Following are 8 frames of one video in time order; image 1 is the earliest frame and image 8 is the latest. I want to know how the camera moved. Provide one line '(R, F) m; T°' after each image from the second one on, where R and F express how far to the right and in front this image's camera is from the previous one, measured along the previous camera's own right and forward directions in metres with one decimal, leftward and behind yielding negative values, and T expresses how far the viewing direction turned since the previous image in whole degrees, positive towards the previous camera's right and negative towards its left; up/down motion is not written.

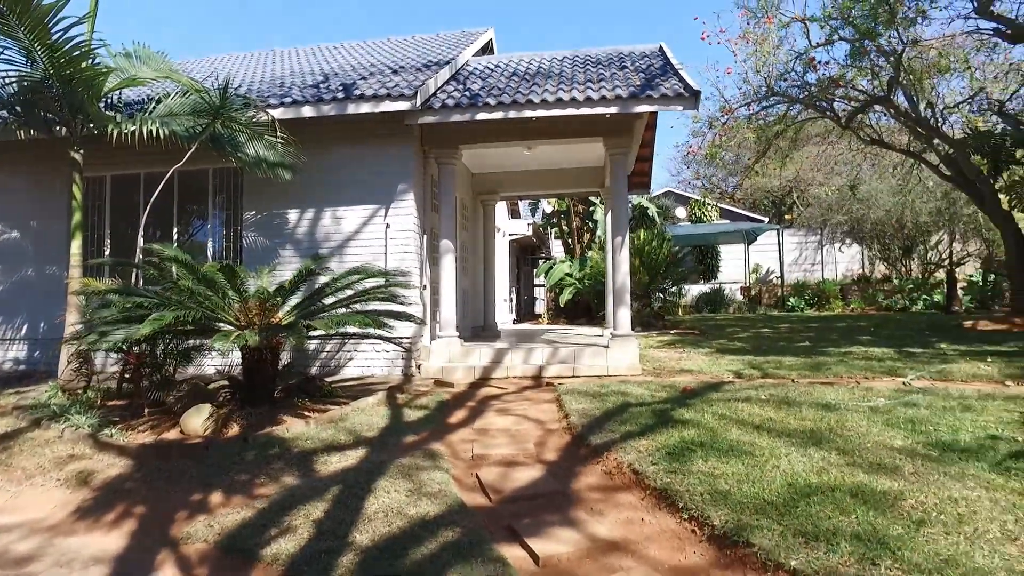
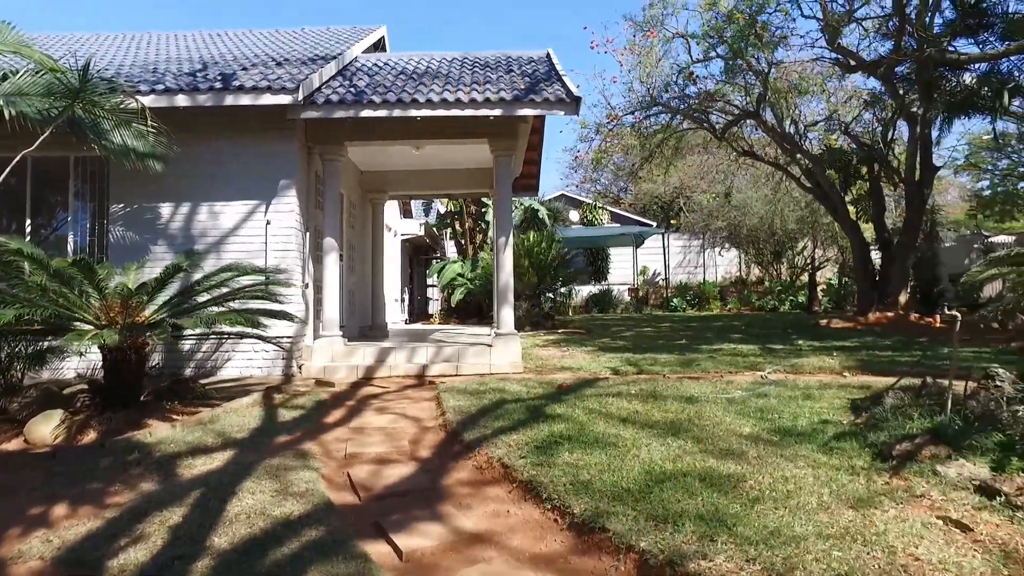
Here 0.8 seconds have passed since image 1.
(+0.2, -0.1) m; +8°
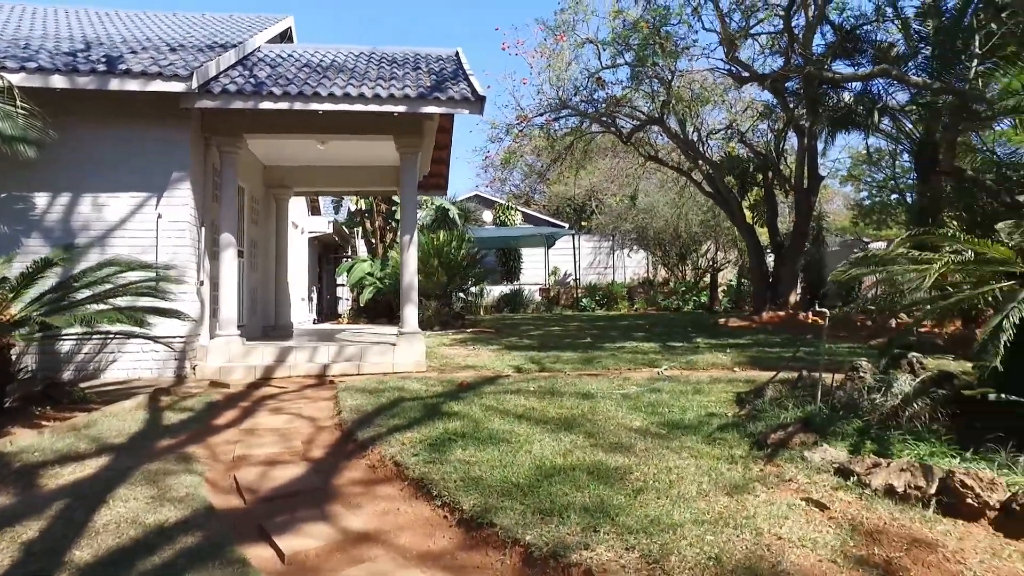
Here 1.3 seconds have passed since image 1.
(+0.1, 0.0) m; +7°
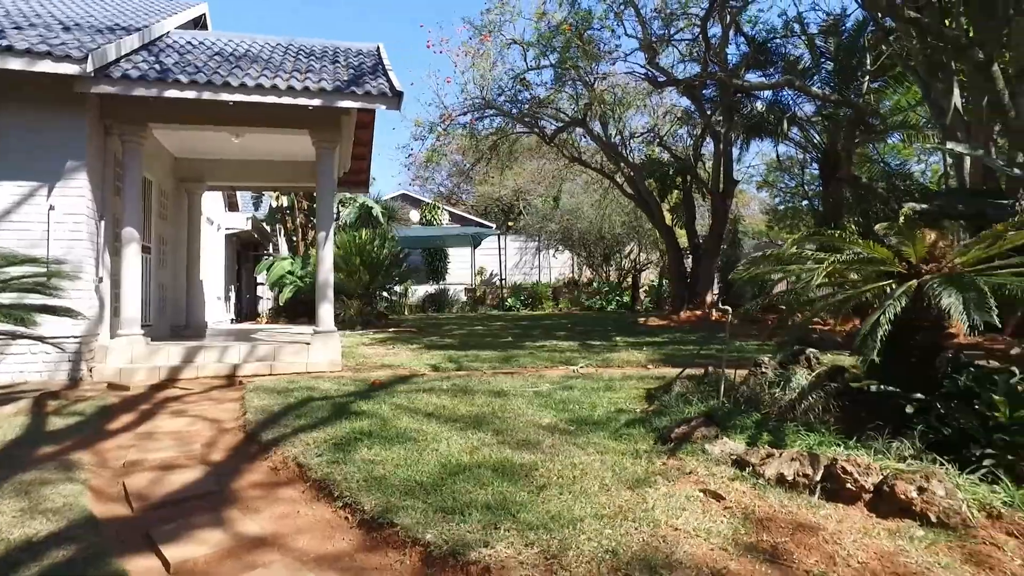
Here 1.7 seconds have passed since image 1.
(+0.1, 0.0) m; +6°
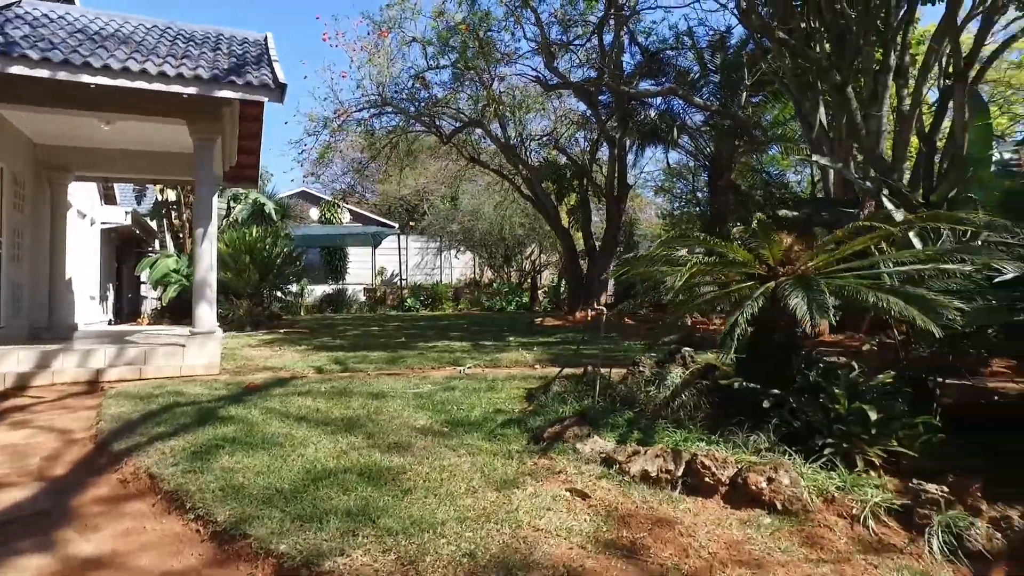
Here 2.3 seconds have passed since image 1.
(+0.2, 0.0) m; +8°
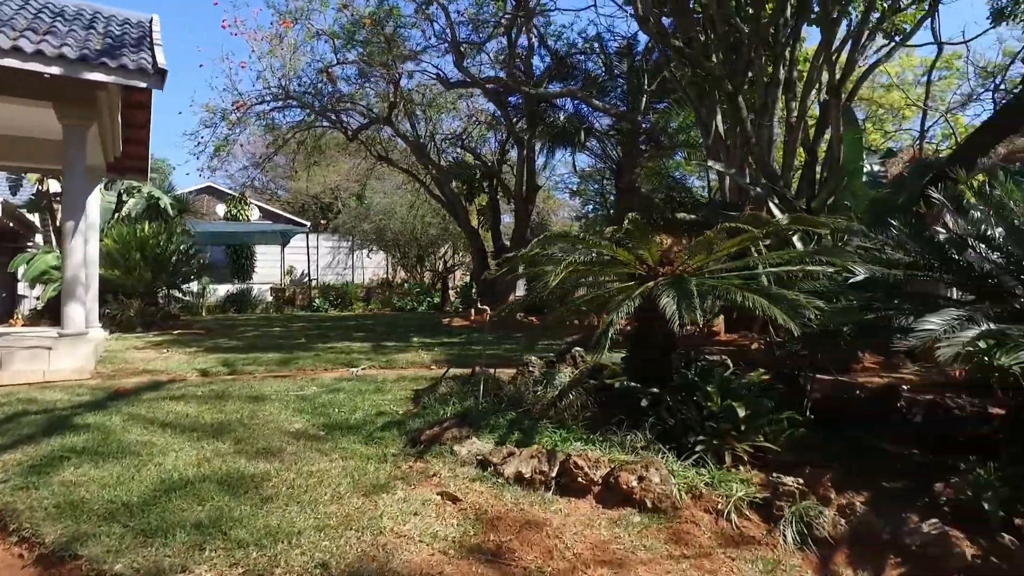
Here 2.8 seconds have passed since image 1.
(+0.3, +0.1) m; +7°
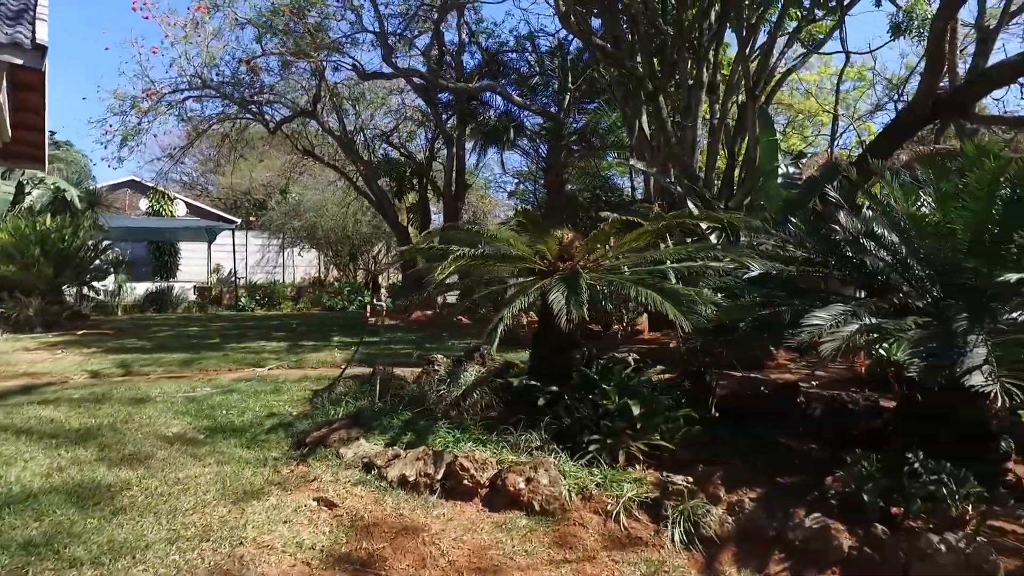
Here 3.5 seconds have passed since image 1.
(+0.3, +0.2) m; +5°
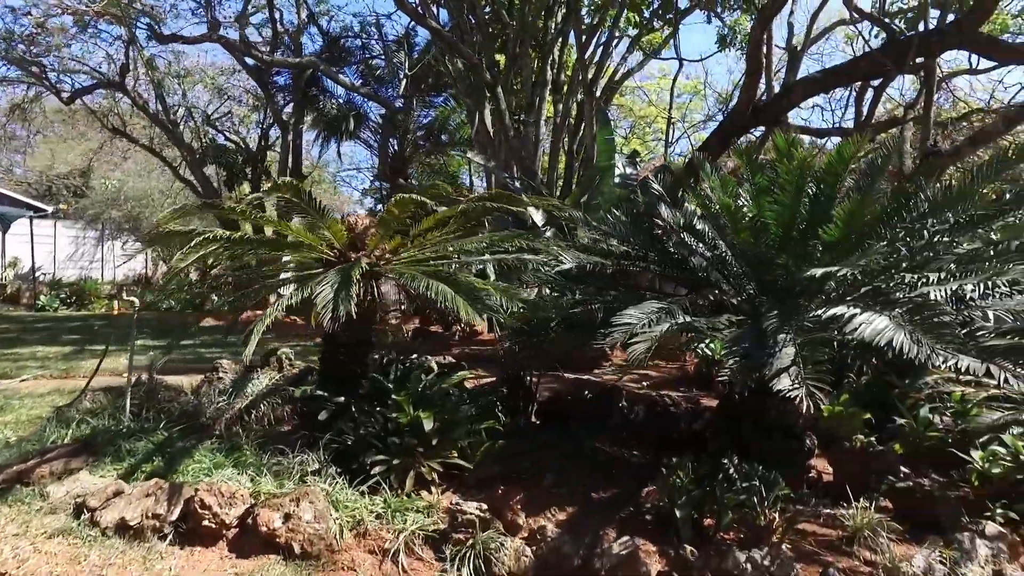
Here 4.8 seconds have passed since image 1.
(+0.5, +0.6) m; +12°
